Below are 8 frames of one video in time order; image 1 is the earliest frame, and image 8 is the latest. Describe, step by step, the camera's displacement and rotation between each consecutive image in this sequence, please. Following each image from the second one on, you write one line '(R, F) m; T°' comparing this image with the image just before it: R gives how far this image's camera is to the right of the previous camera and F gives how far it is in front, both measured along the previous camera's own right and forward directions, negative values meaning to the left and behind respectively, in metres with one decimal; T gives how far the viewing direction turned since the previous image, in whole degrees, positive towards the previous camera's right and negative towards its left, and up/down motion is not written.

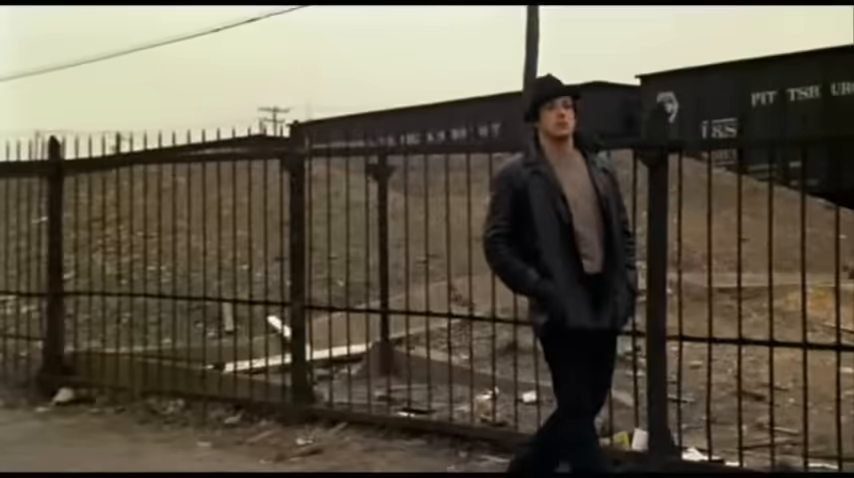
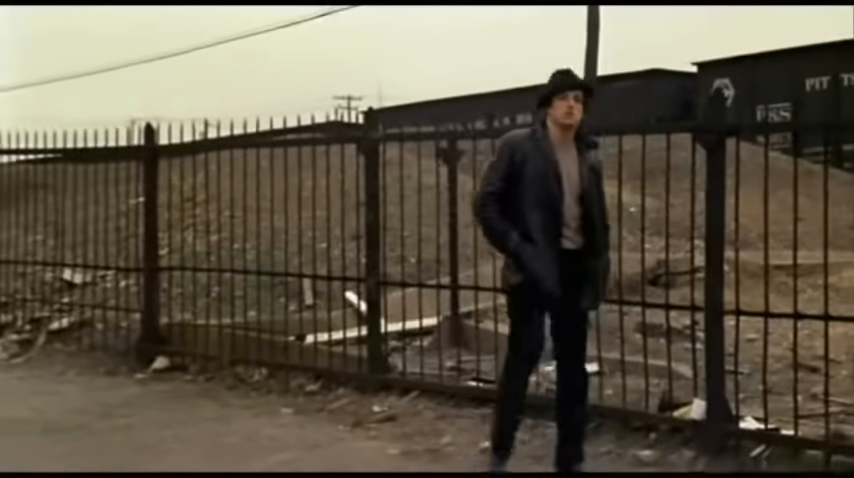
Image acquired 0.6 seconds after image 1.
(-0.1, -0.4) m; -3°
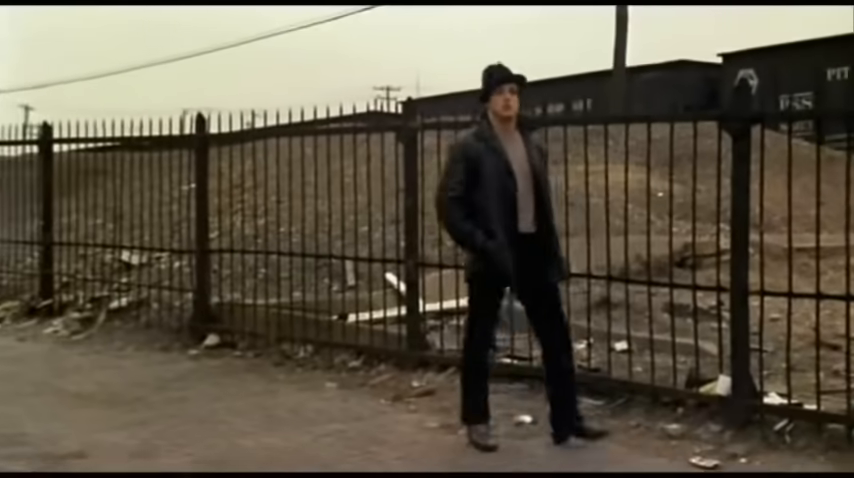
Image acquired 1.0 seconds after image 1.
(-0.1, -0.4) m; -1°
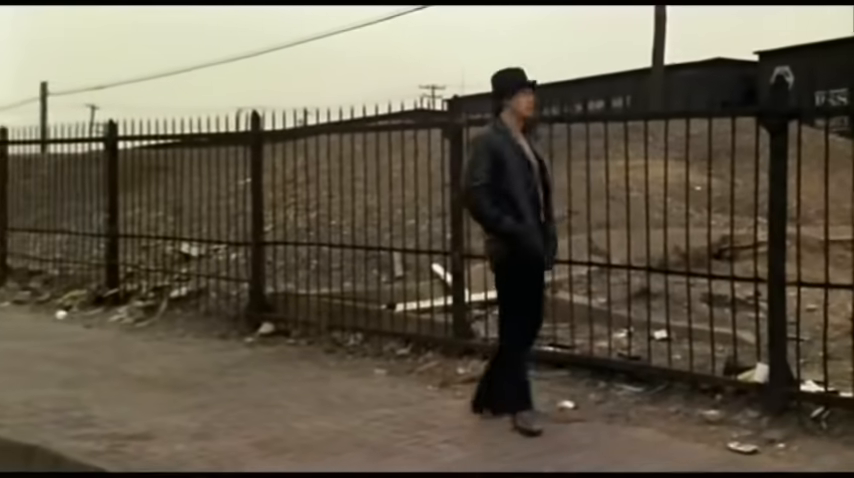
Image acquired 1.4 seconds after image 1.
(-0.1, -0.3) m; -2°
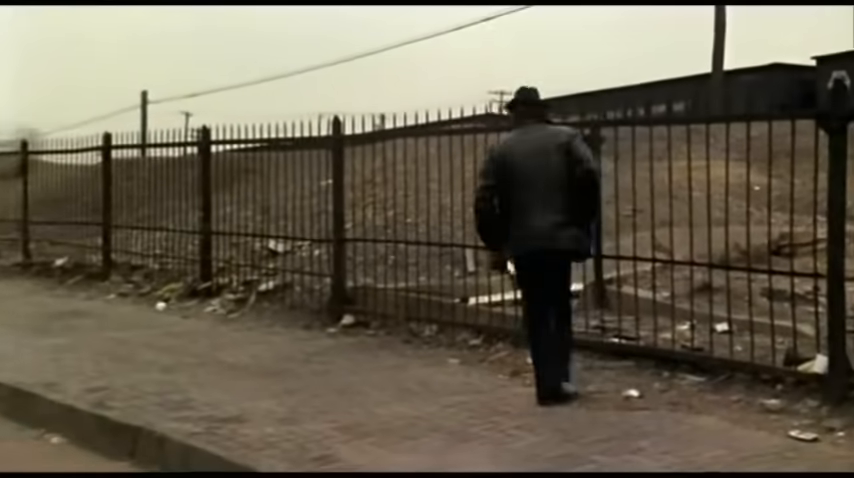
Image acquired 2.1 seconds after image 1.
(-0.1, -0.5) m; -3°
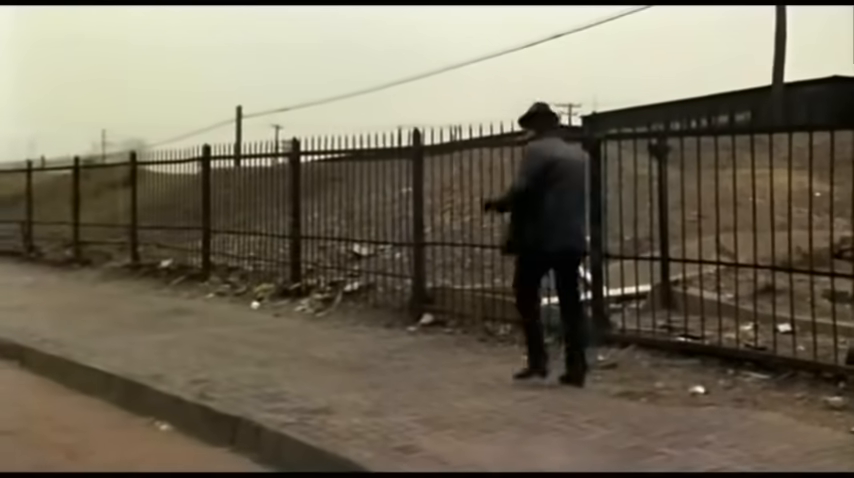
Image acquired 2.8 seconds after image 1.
(-0.2, -0.6) m; -3°
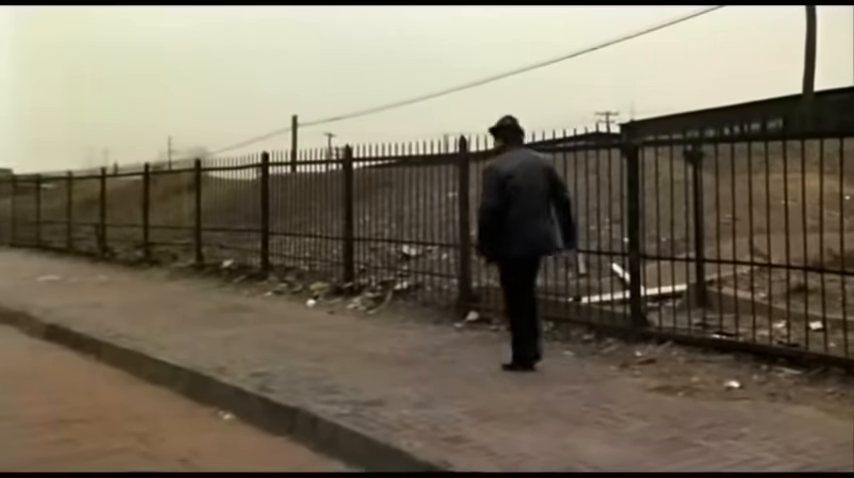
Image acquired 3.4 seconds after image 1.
(-0.1, -0.5) m; -2°
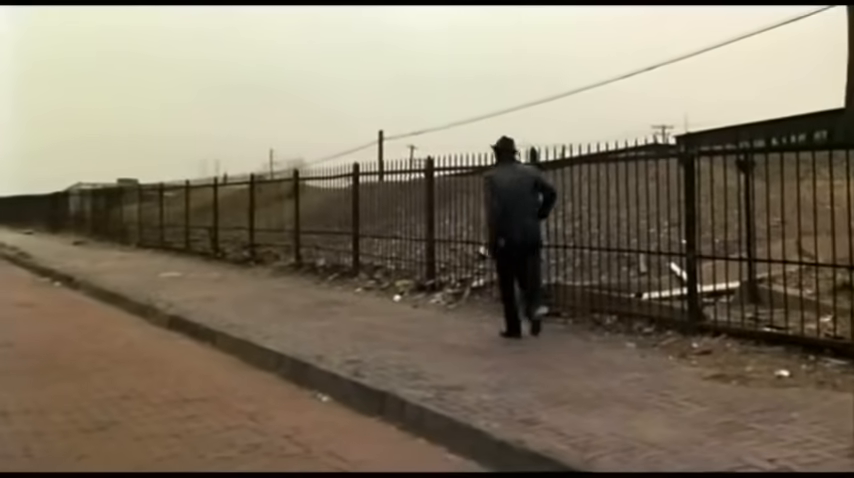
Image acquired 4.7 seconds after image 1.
(-0.3, -1.0) m; -2°
